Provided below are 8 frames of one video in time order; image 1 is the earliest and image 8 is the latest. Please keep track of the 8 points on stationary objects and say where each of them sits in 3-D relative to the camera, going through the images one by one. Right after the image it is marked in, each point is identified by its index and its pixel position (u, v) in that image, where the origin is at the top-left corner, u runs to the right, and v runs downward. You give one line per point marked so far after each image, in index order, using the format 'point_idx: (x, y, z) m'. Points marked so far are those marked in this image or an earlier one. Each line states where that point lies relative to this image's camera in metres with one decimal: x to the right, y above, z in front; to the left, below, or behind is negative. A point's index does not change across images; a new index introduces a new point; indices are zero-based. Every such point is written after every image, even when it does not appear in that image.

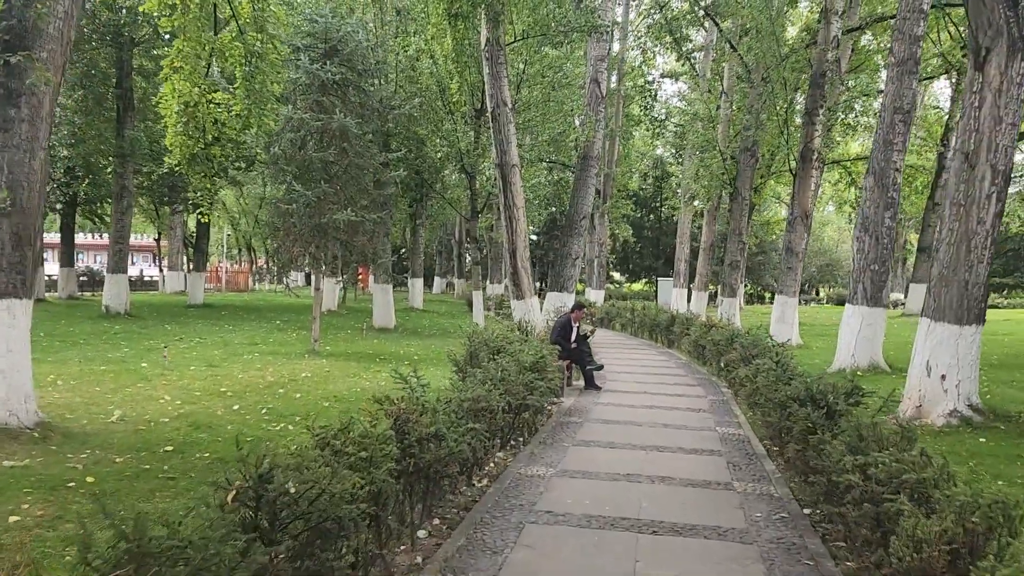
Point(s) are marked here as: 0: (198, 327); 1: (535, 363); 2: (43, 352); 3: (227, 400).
0: (-6.4, -0.8, +17.2) m
1: (+0.2, -0.7, +7.7) m
2: (-6.6, -0.9, +11.7) m
3: (-2.9, -1.1, +8.4) m
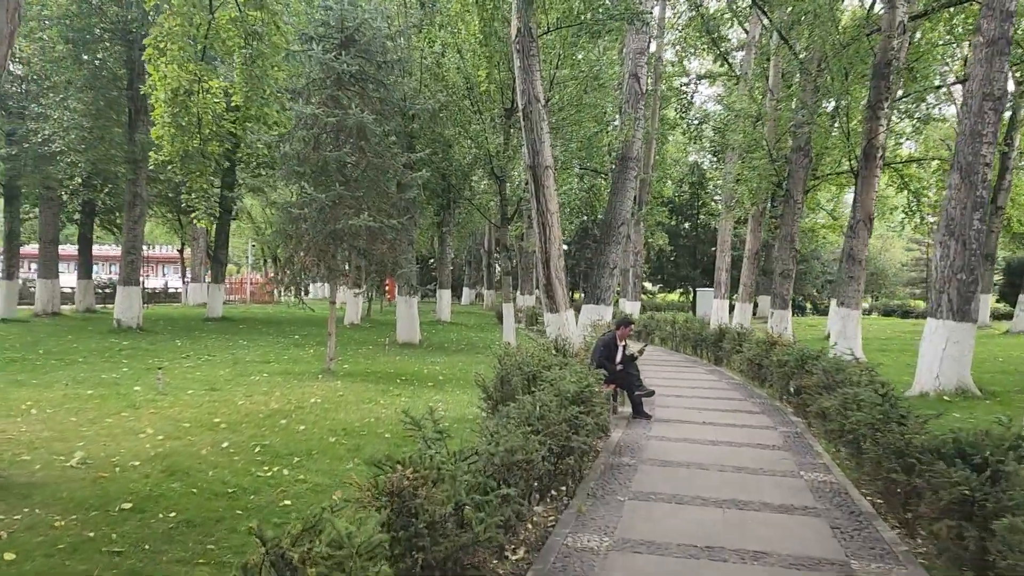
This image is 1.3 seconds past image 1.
0: (-5.8, -1.1, +16.1) m
1: (+0.5, -0.8, +6.4) m
2: (-6.1, -1.1, +10.7) m
3: (-2.5, -1.3, +7.2) m
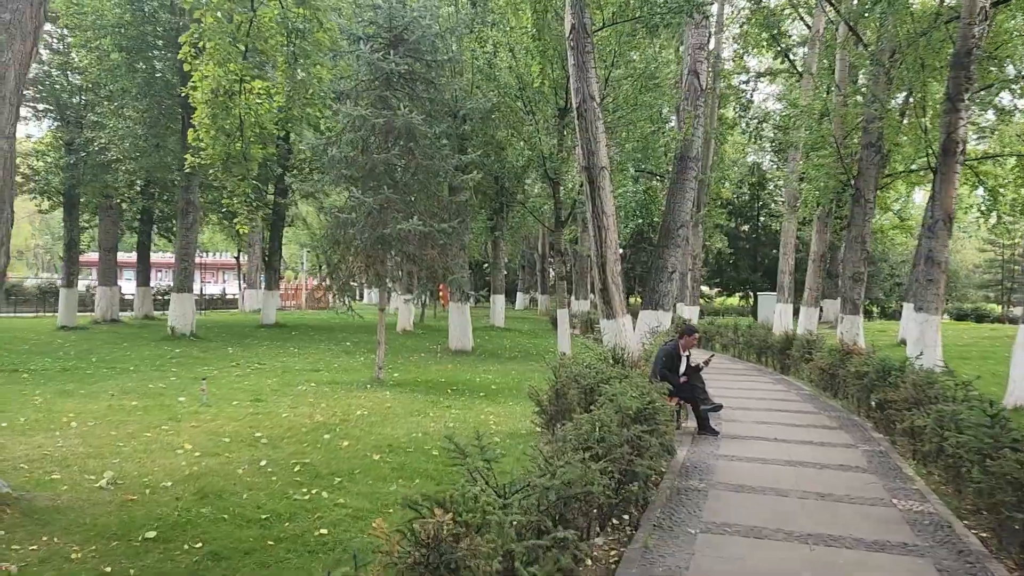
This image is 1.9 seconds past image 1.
0: (-4.8, -1.2, +16.0) m
1: (+0.9, -0.9, +5.8) m
2: (-5.4, -1.2, +10.6) m
3: (-2.1, -1.3, +6.9) m
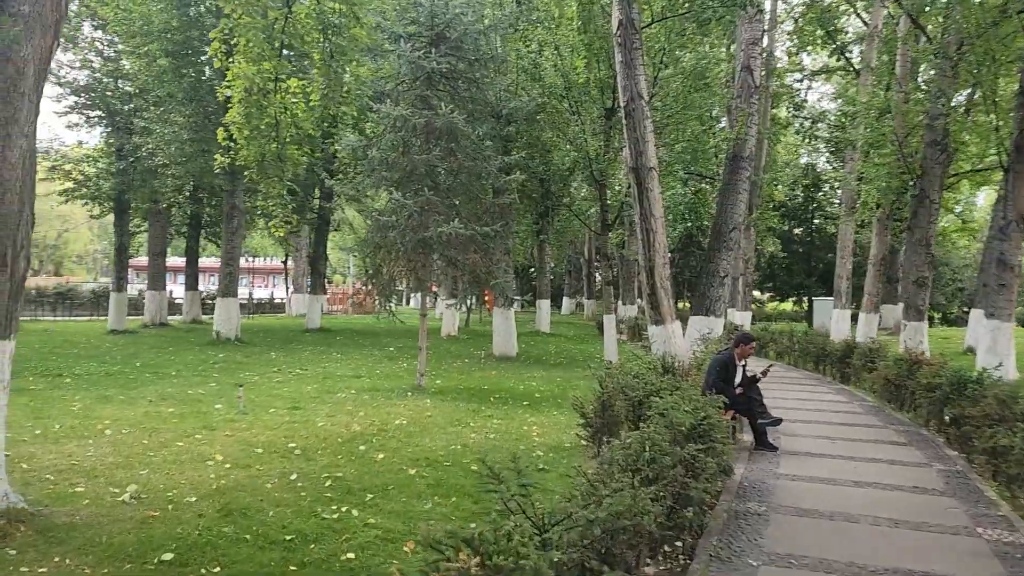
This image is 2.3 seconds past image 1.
0: (-3.9, -1.3, +15.8) m
1: (+1.2, -0.9, +5.4) m
2: (-4.9, -1.2, +10.5) m
3: (-1.7, -1.4, +6.6) m
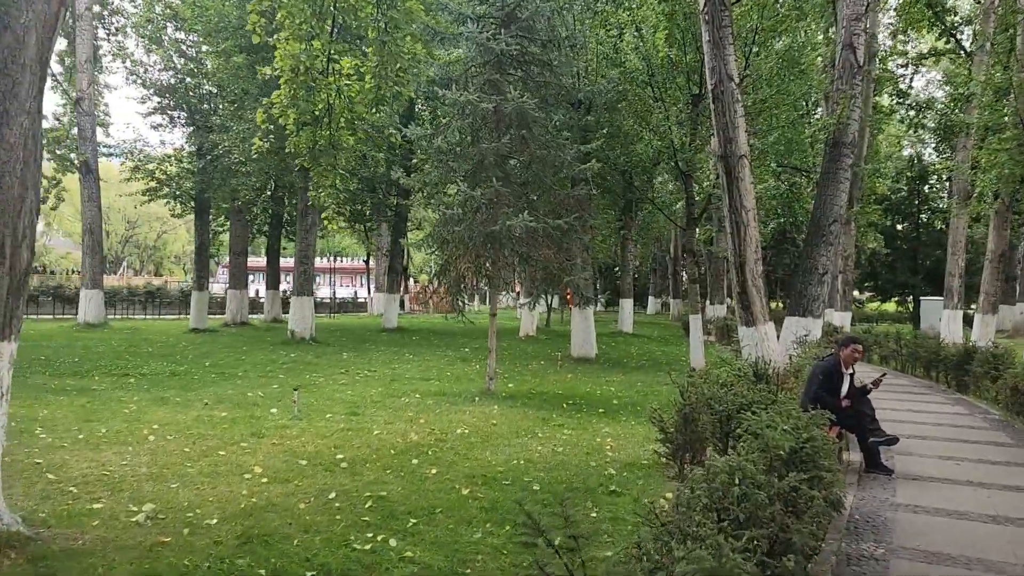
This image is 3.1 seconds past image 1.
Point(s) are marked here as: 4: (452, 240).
0: (-2.5, -1.2, +15.4) m
1: (+1.5, -0.9, +4.5) m
2: (-4.0, -1.2, +10.1) m
3: (-1.3, -1.3, +5.9) m
4: (-0.7, +0.6, +10.2) m
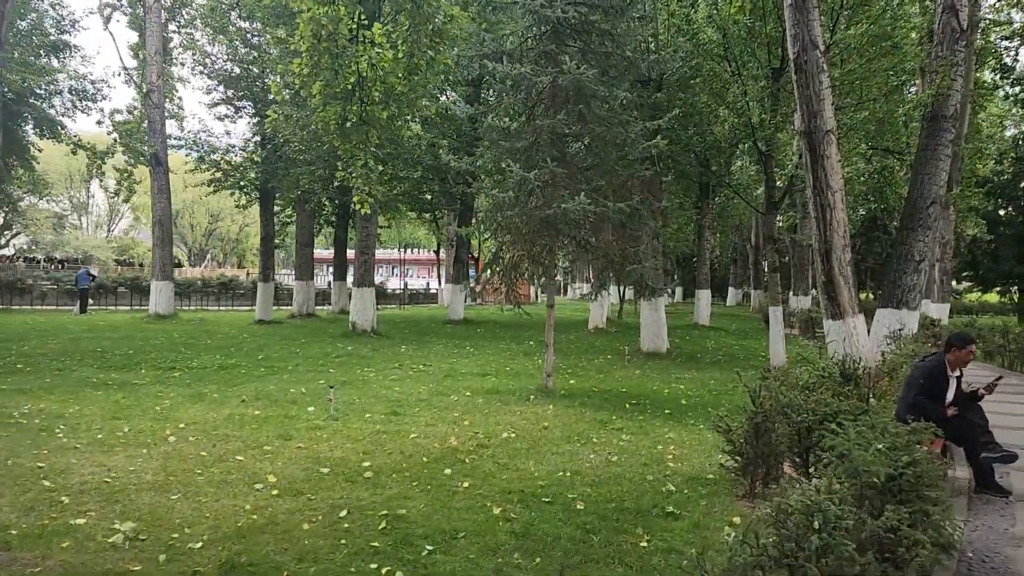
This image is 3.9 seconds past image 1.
0: (-1.3, -1.1, +14.8) m
1: (+1.6, -0.8, +3.6) m
2: (-3.3, -1.1, +9.7) m
3: (-1.0, -1.3, +5.3) m
4: (-0.1, +0.7, +9.5) m
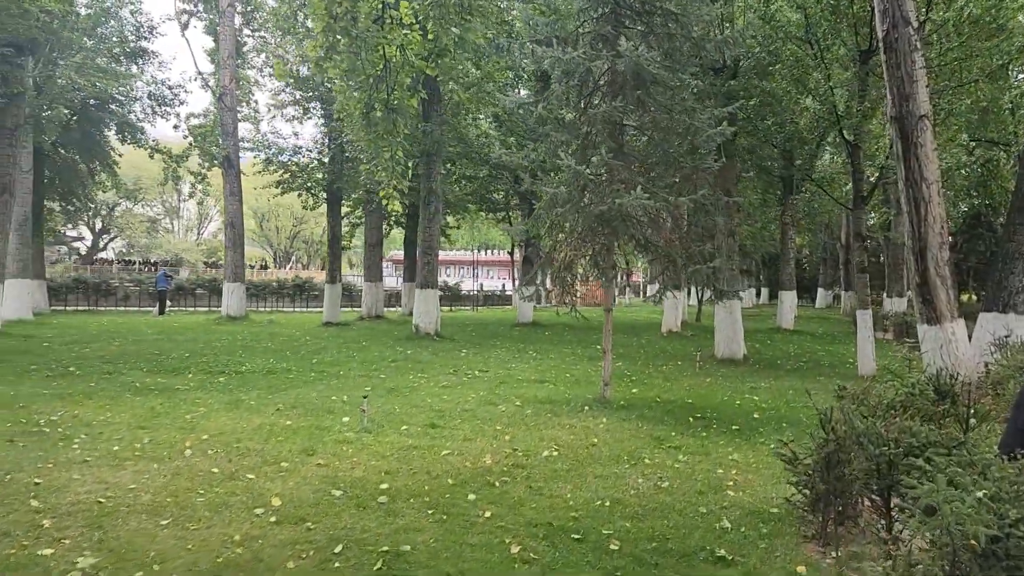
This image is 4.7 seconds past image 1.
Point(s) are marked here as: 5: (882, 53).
0: (-0.2, -1.1, +14.2) m
1: (+1.6, -0.8, +2.7) m
2: (-2.7, -1.1, +9.4) m
3: (-0.9, -1.3, +4.7) m
4: (+0.5, +0.7, +8.8) m
5: (+2.9, +2.0, +6.7) m
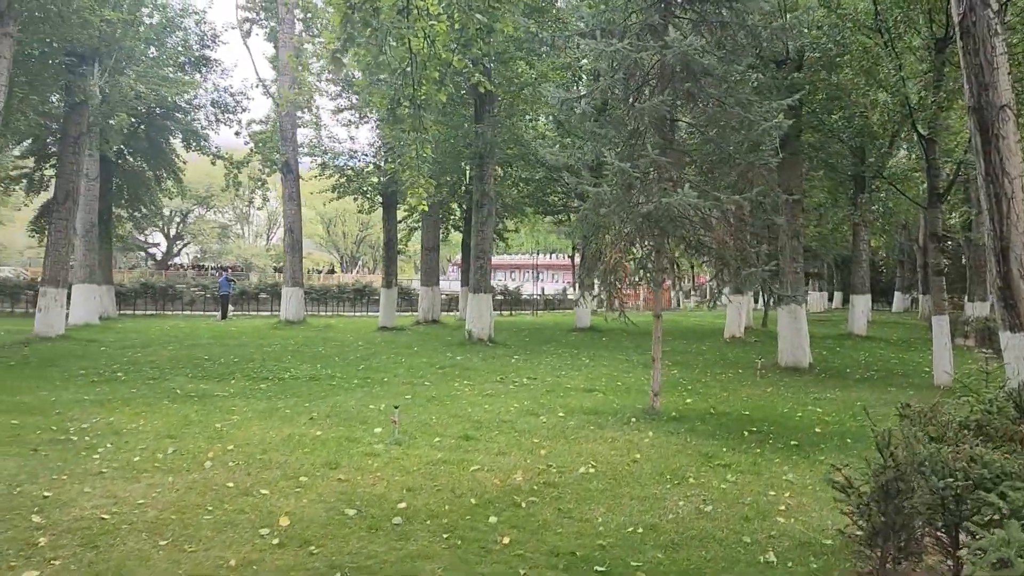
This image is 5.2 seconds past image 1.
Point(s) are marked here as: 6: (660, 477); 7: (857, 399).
0: (+0.6, -1.2, +13.8) m
1: (+1.5, -0.8, +2.2) m
2: (-2.3, -1.2, +9.2) m
3: (-0.7, -1.3, +4.4) m
4: (+0.9, +0.6, +8.4) m
5: (+3.1, +2.0, +6.1) m
6: (+1.1, -1.3, +6.0) m
7: (+4.3, -1.4, +10.5) m
